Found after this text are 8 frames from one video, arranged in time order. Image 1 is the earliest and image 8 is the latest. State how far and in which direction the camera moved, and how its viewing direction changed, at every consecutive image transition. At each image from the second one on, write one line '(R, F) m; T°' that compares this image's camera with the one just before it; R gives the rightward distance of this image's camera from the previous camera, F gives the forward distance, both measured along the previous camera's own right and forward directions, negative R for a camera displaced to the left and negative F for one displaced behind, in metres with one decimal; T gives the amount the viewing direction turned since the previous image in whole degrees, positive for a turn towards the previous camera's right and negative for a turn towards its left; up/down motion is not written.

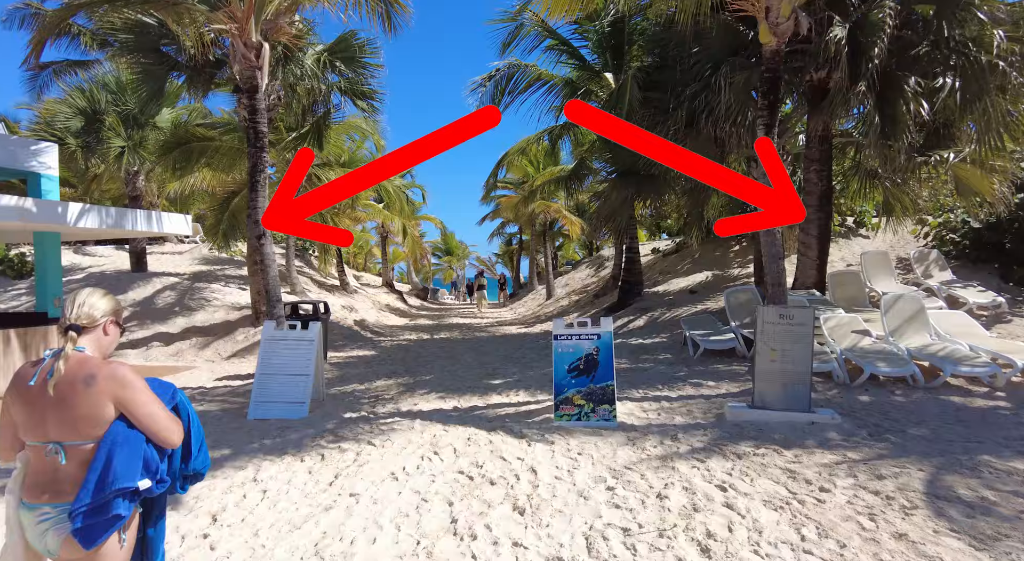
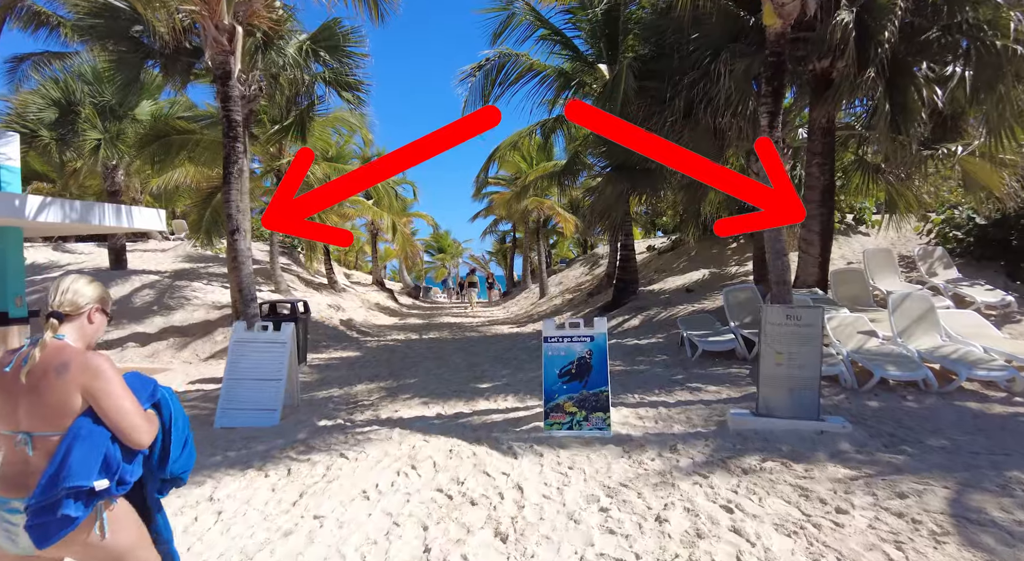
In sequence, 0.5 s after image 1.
(+0.1, +0.4) m; +1°
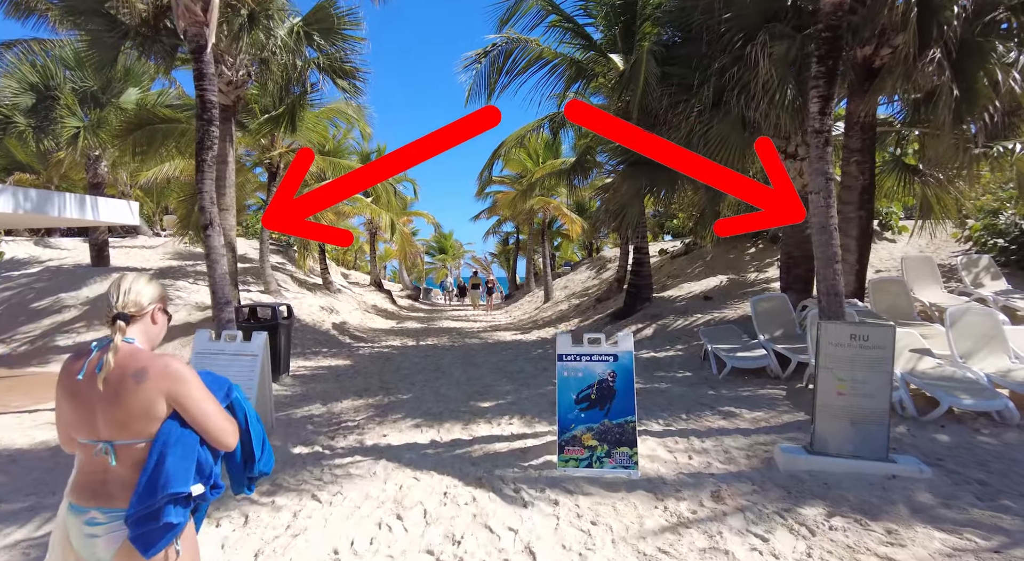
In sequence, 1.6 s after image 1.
(-0.1, +0.7) m; 0°
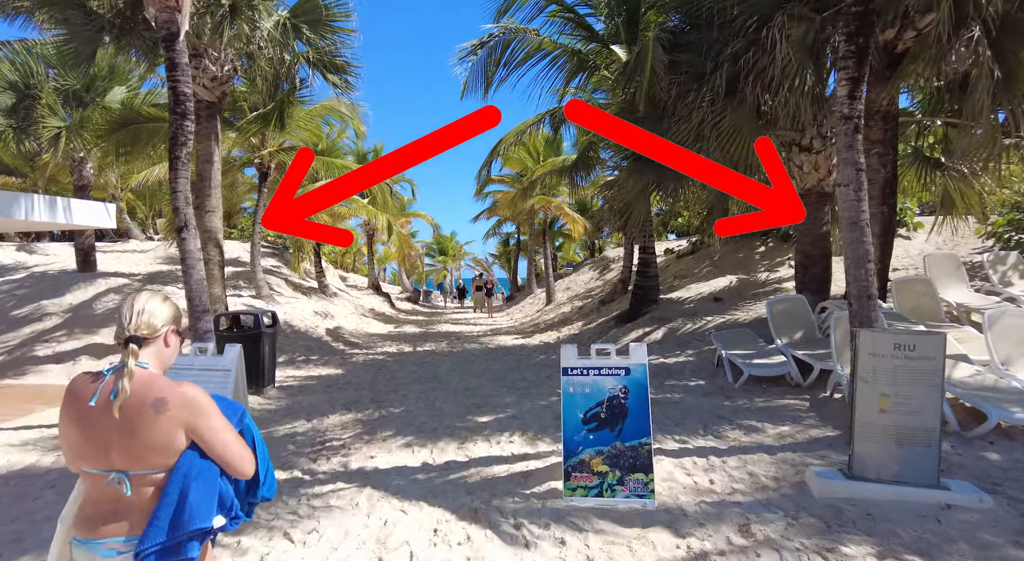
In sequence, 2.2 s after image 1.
(0.0, +0.4) m; 0°
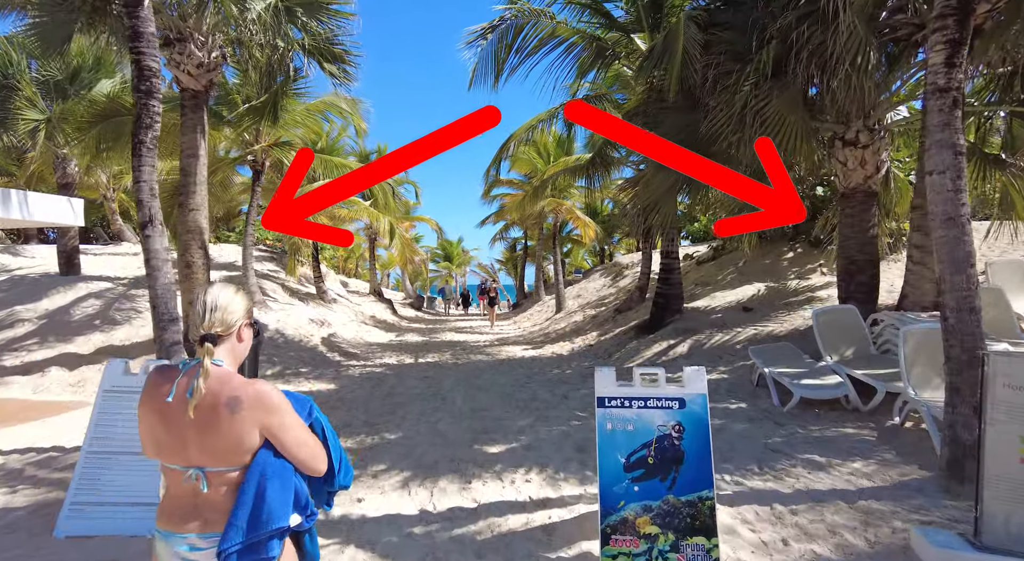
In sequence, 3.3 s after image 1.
(-0.1, +0.7) m; 0°
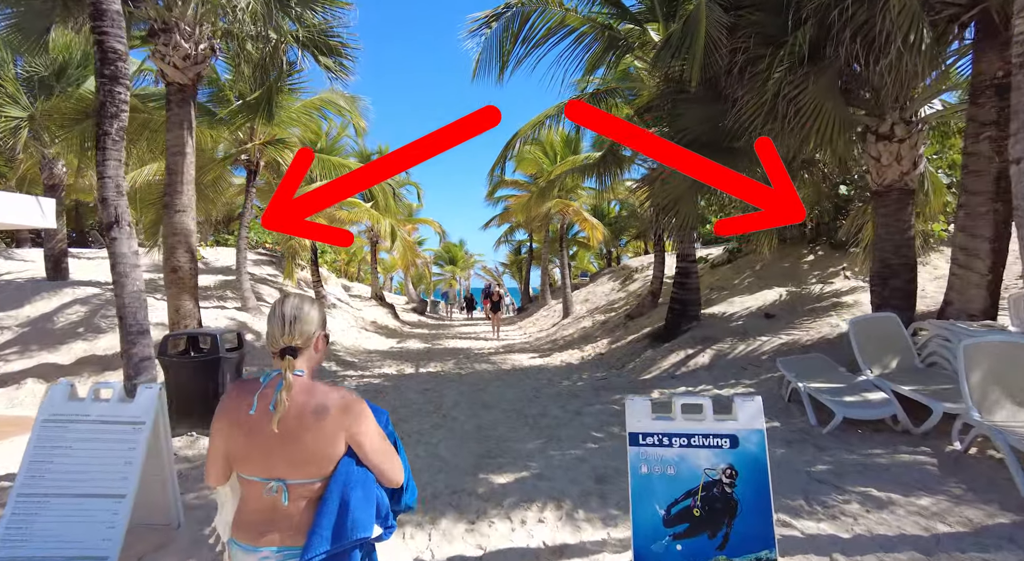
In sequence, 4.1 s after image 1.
(0.0, +0.5) m; 0°
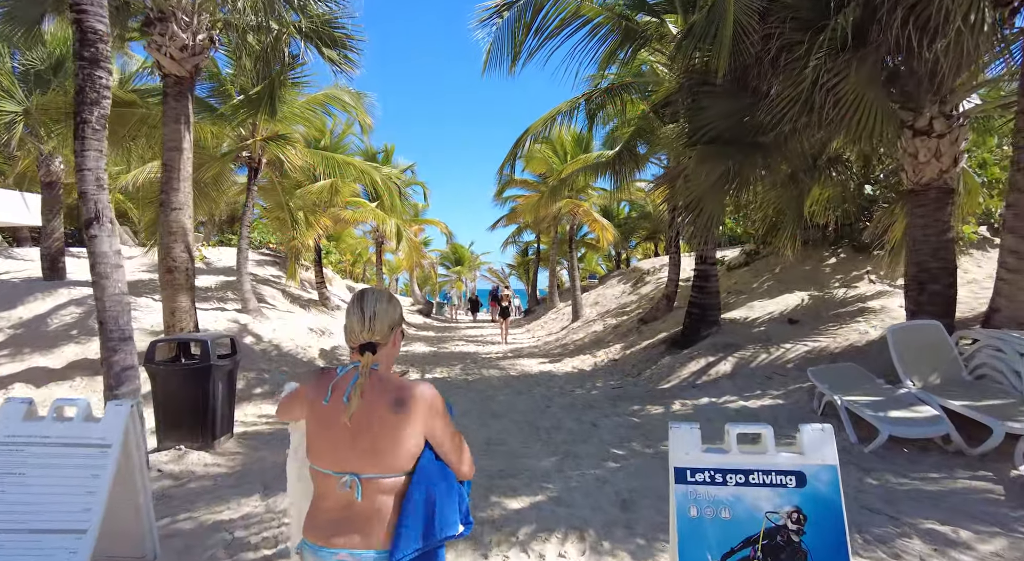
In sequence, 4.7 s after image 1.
(-0.1, +0.4) m; -1°
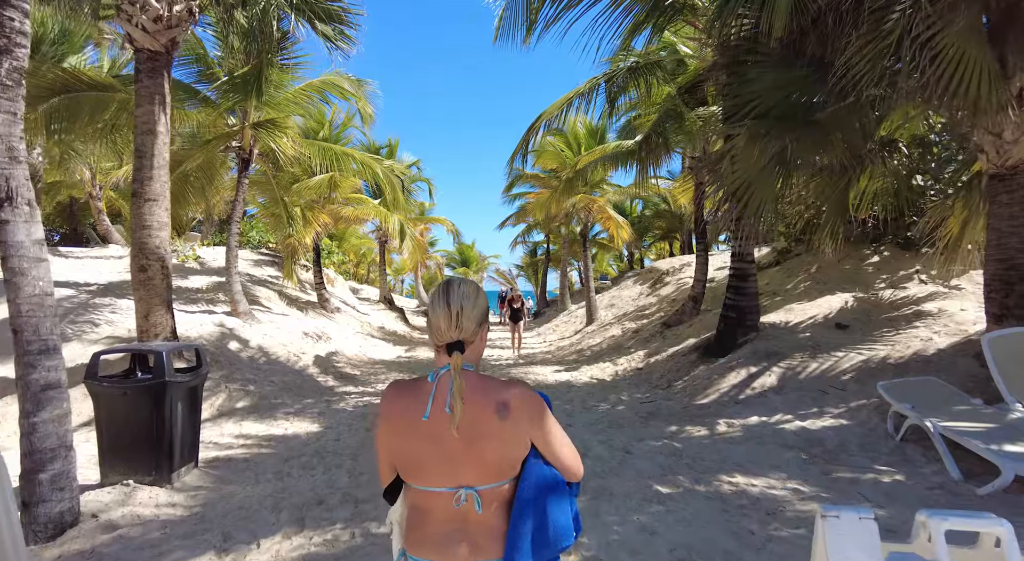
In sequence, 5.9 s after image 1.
(-0.1, +0.8) m; -1°
